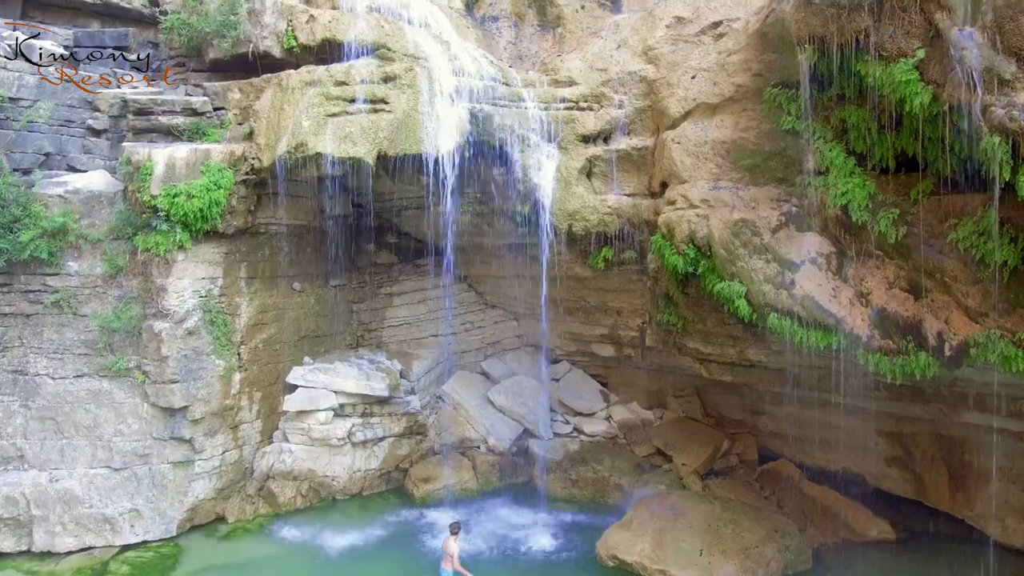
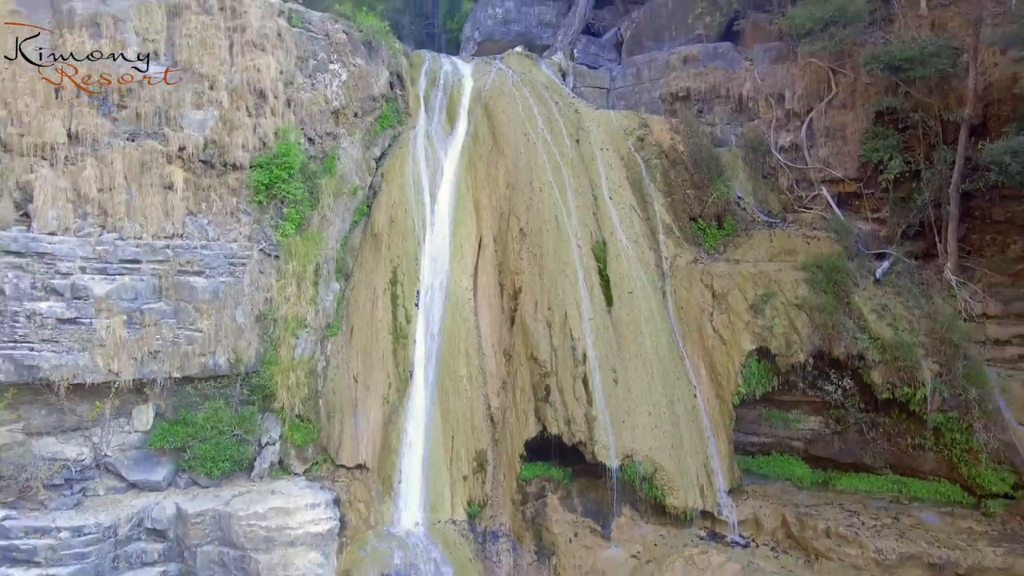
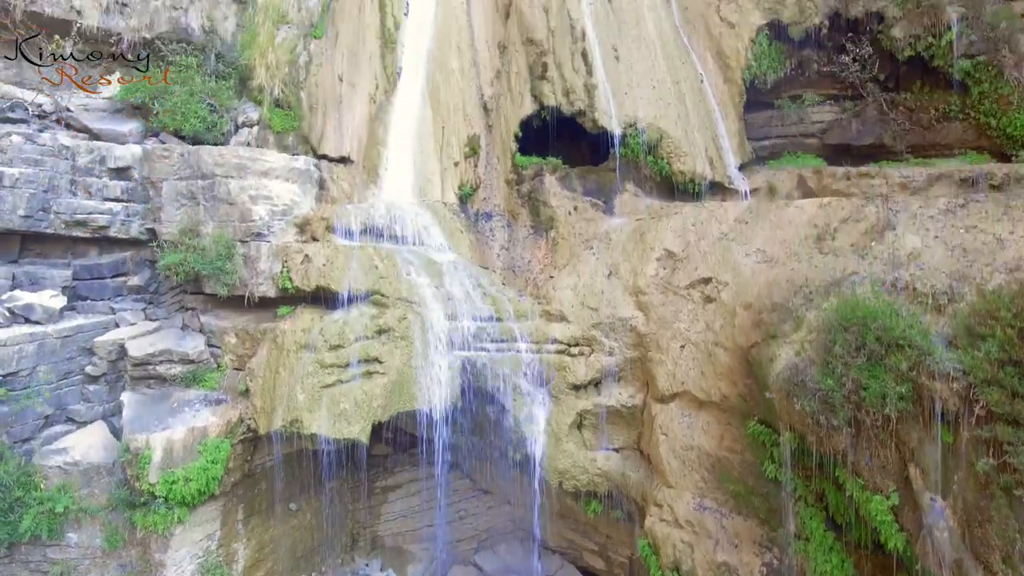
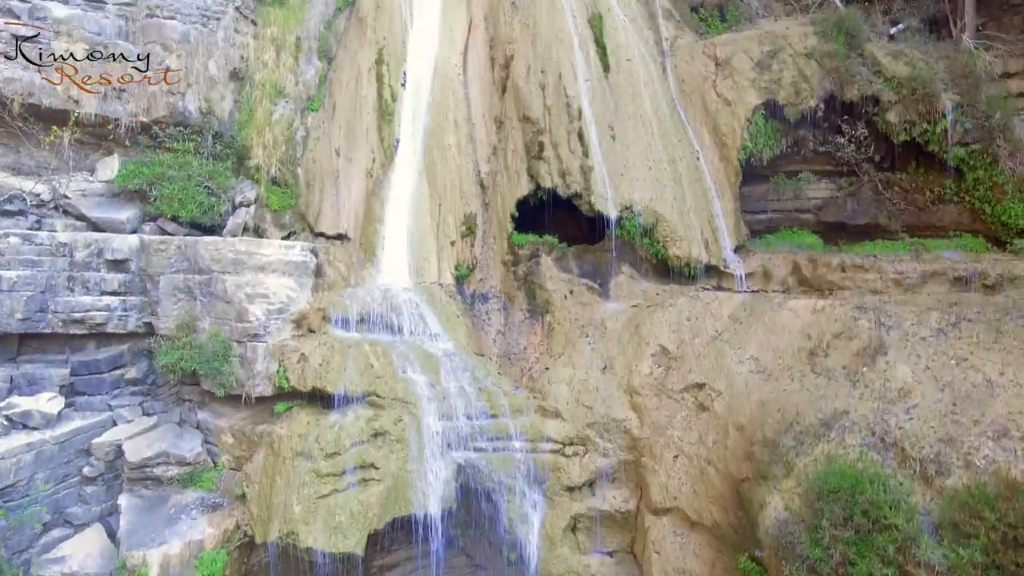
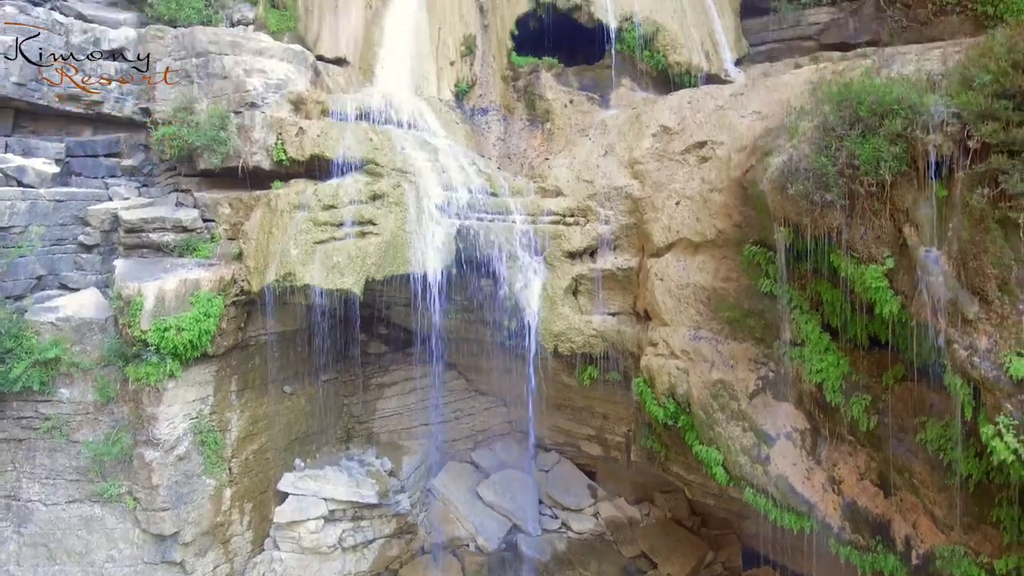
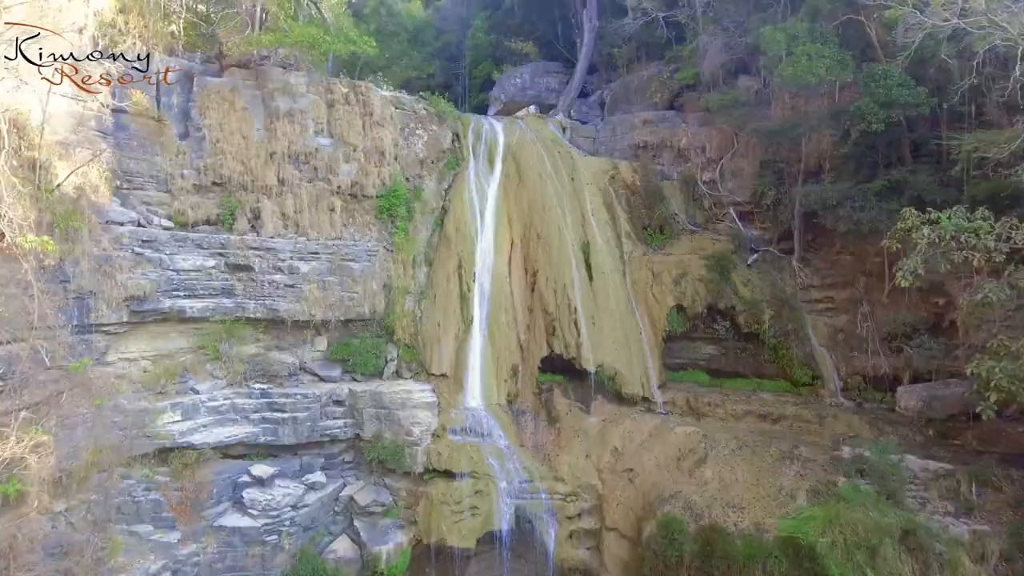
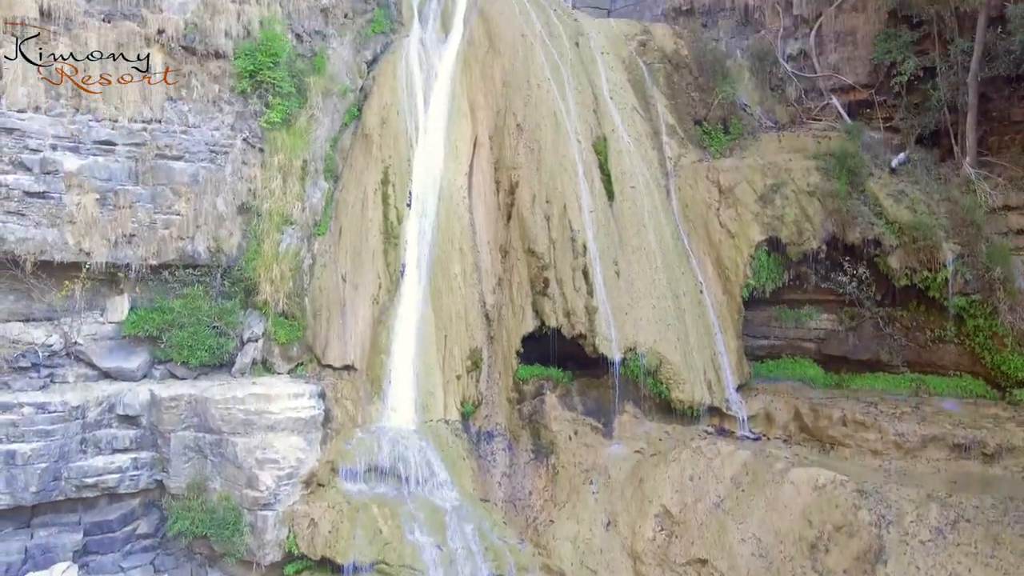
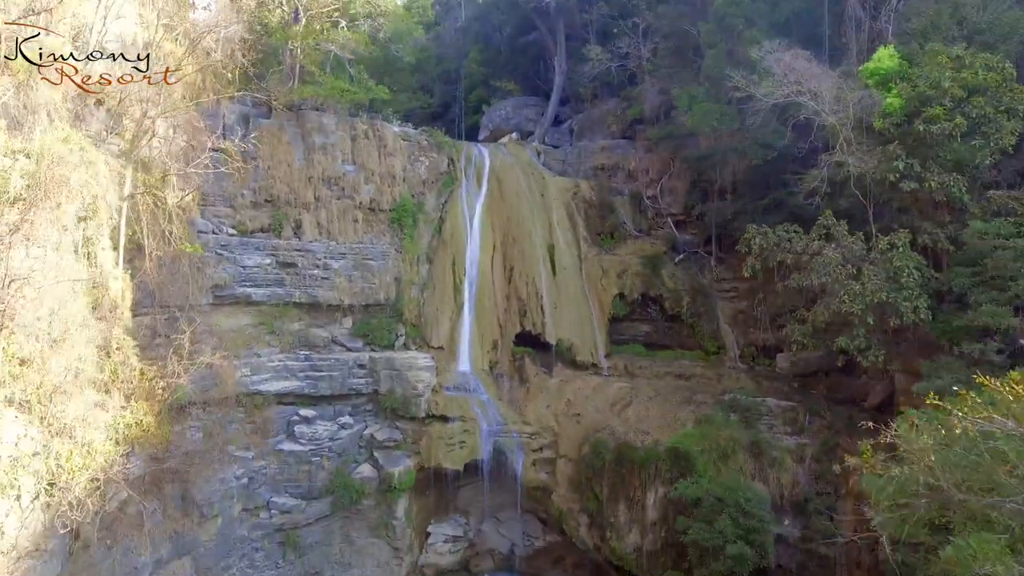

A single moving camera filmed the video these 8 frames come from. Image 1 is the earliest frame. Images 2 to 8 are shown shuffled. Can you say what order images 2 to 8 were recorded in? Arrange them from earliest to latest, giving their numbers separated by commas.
5, 3, 4, 7, 2, 6, 8
